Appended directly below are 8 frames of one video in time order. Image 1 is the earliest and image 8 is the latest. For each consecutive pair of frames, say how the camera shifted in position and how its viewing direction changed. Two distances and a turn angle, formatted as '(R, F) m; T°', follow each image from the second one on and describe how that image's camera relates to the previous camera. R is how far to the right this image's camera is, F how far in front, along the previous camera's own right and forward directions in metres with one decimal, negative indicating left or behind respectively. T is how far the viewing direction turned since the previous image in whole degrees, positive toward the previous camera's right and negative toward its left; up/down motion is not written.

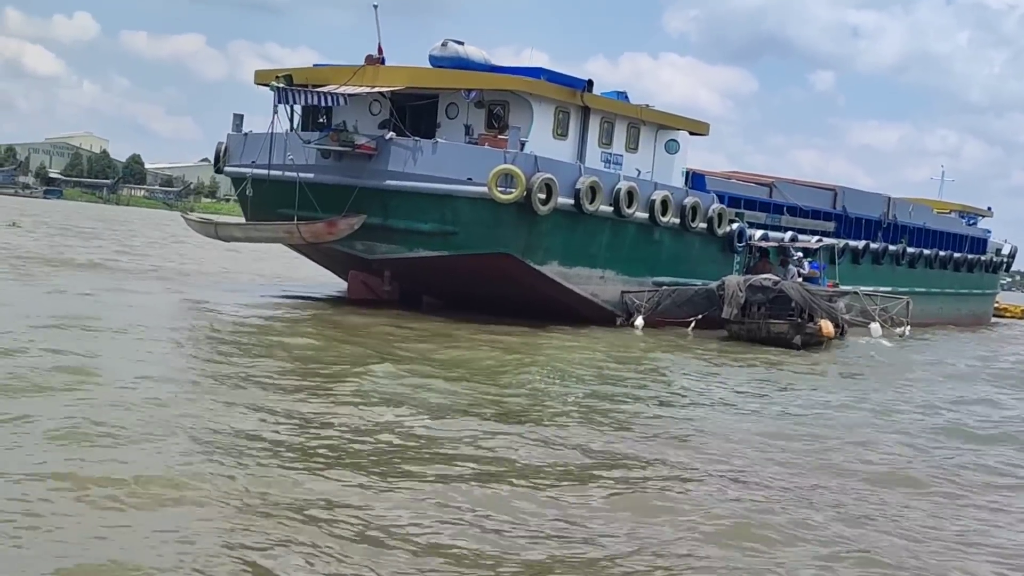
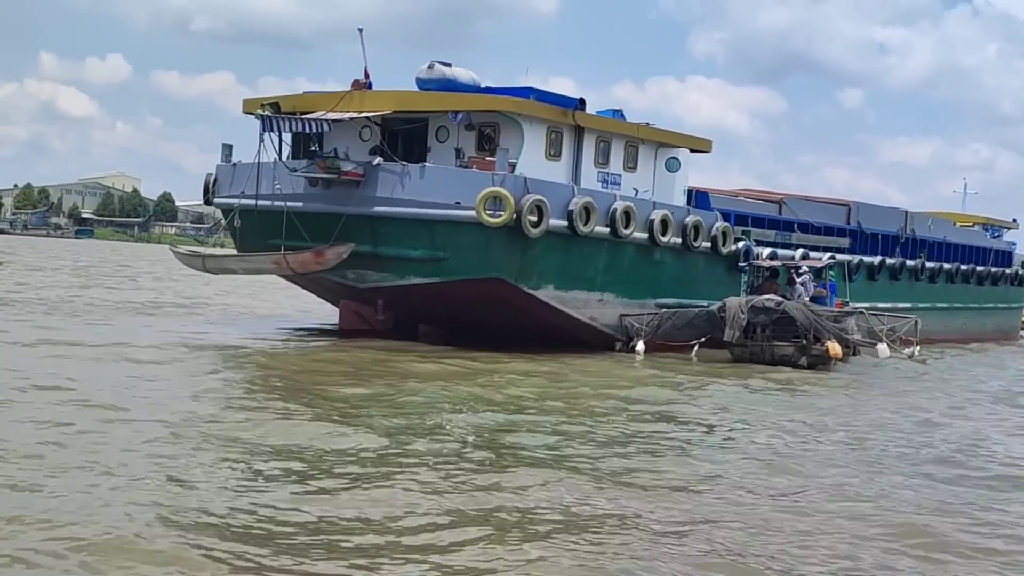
(+0.4, +0.4) m; -2°
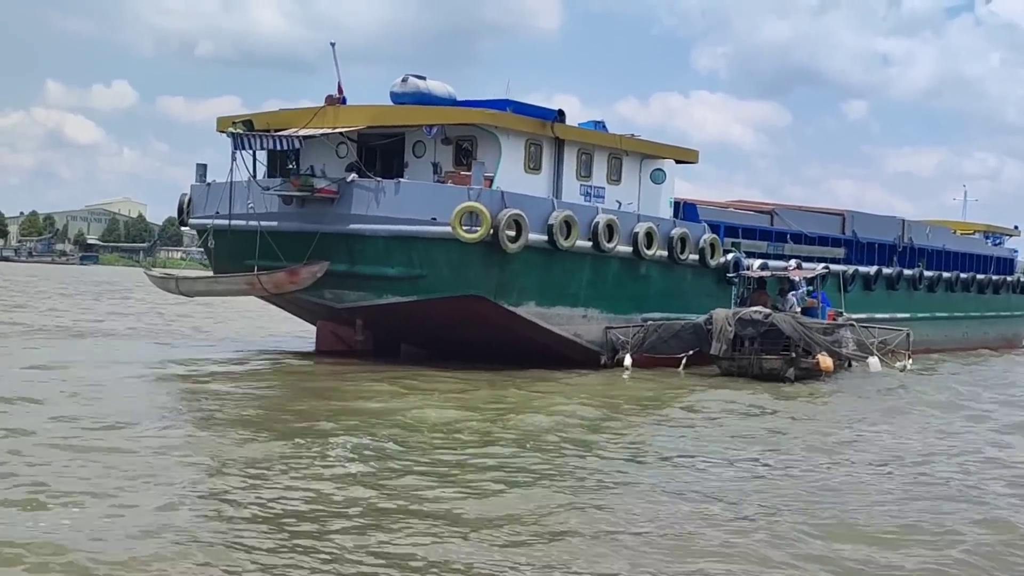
(+0.3, +0.3) m; 0°
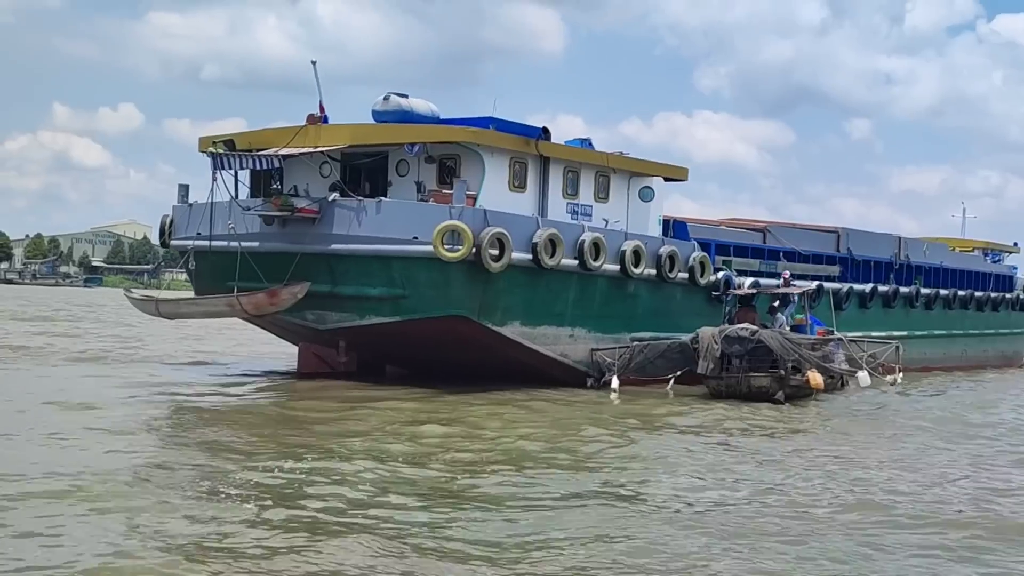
(+0.2, +0.2) m; 0°
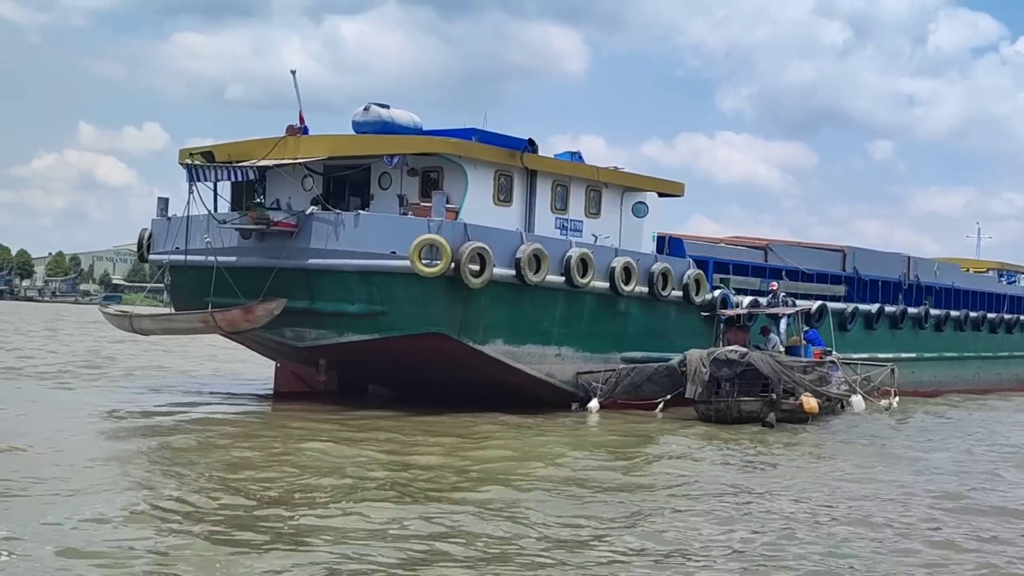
(+0.4, +0.4) m; -1°
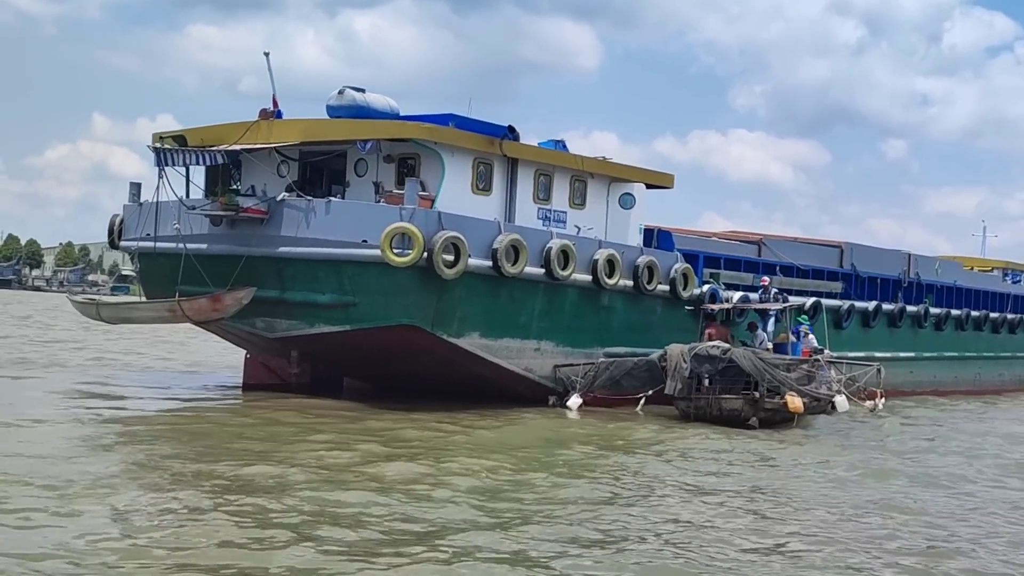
(+0.3, +0.4) m; 0°
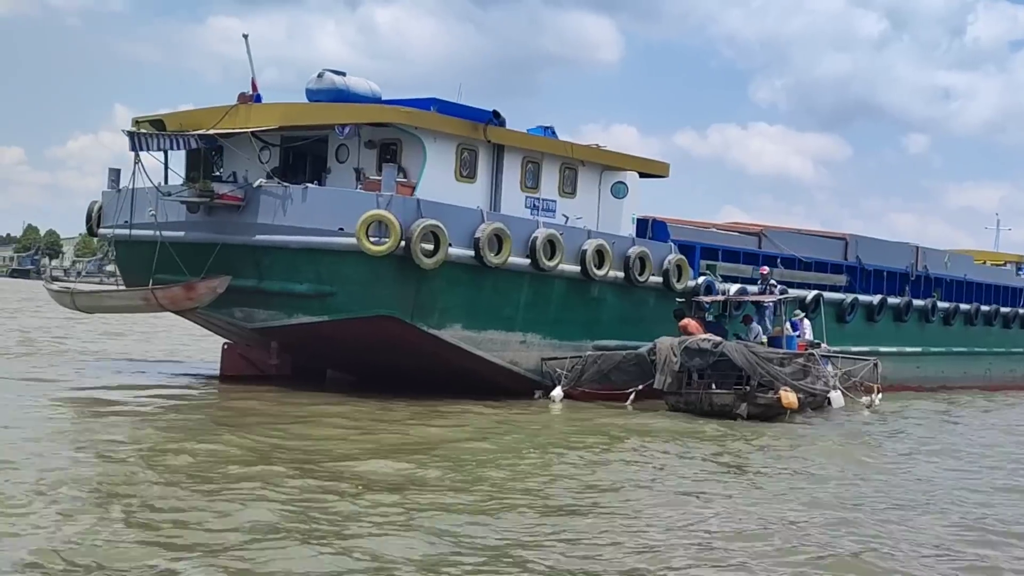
(+0.3, +0.4) m; -1°
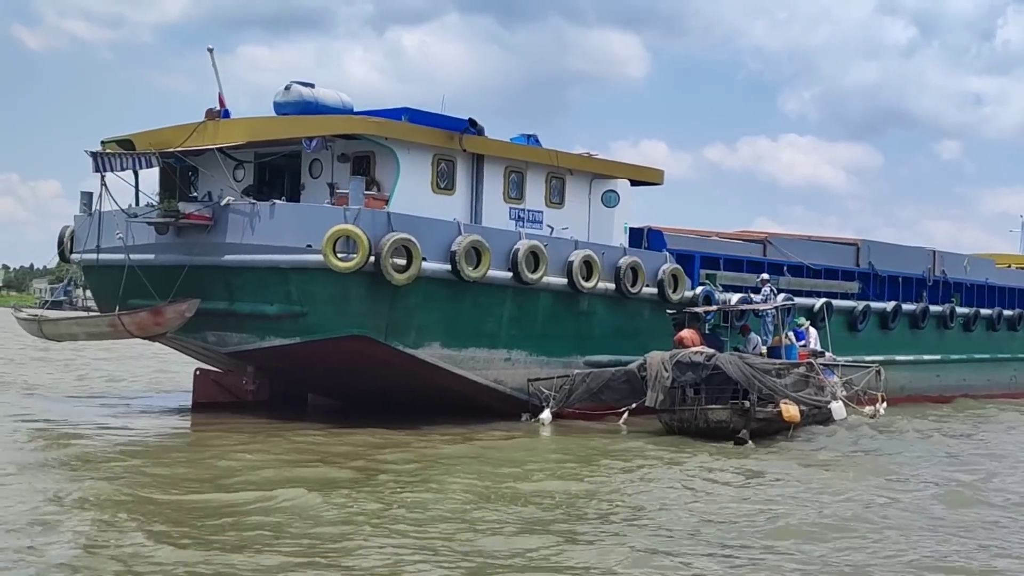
(+0.5, +0.5) m; -2°
